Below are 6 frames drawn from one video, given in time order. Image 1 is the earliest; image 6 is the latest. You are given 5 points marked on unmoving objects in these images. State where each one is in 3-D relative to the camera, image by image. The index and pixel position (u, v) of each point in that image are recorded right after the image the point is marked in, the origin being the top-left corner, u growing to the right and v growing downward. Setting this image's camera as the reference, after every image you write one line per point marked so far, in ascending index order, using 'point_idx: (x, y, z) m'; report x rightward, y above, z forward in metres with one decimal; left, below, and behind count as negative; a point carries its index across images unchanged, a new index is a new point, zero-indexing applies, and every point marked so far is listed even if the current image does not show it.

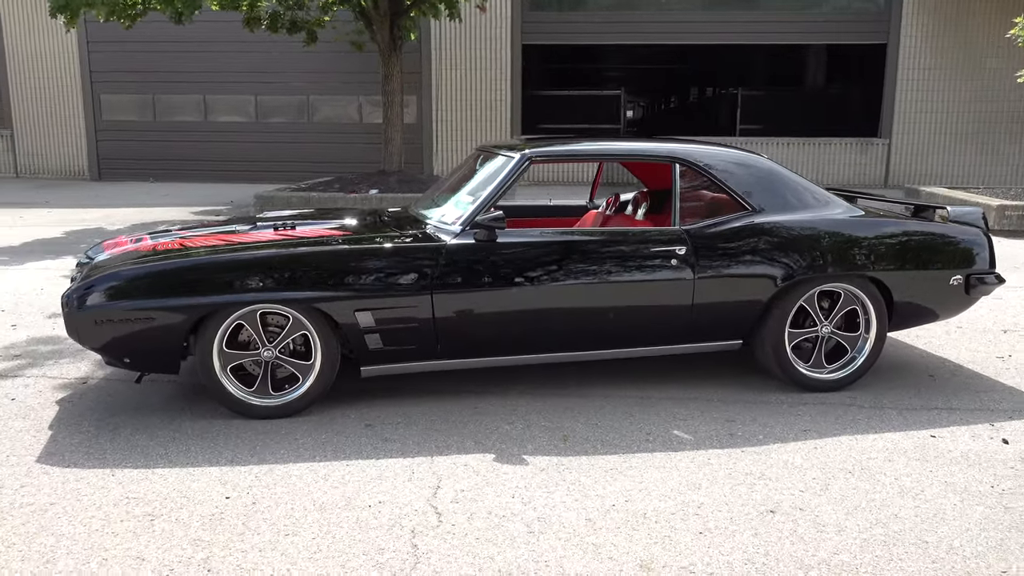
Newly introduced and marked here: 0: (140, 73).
0: (-8.1, +4.8, +18.8) m
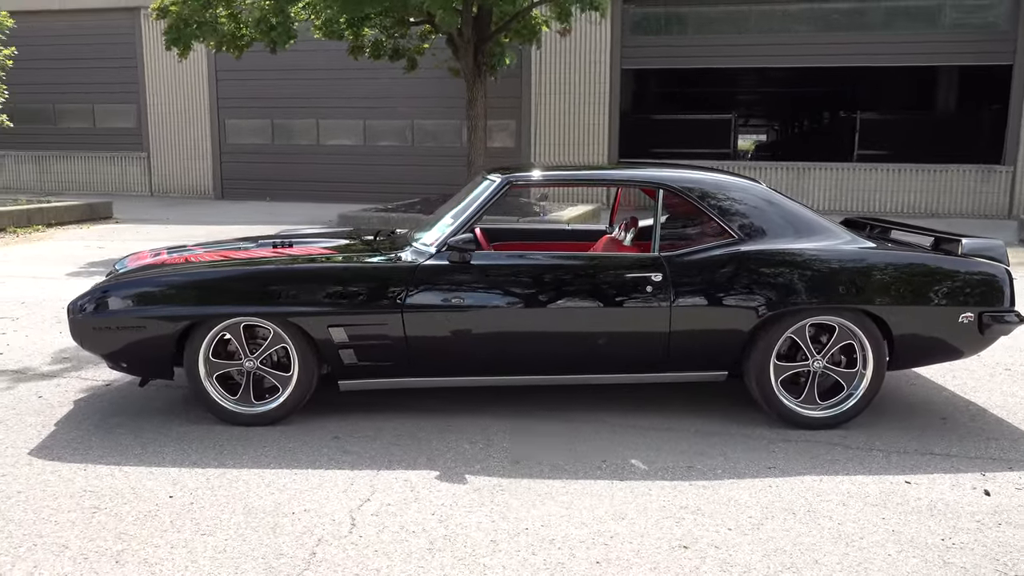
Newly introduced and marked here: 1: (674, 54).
0: (-5.8, +4.5, +20.0) m
1: (+3.4, +4.9, +17.8) m
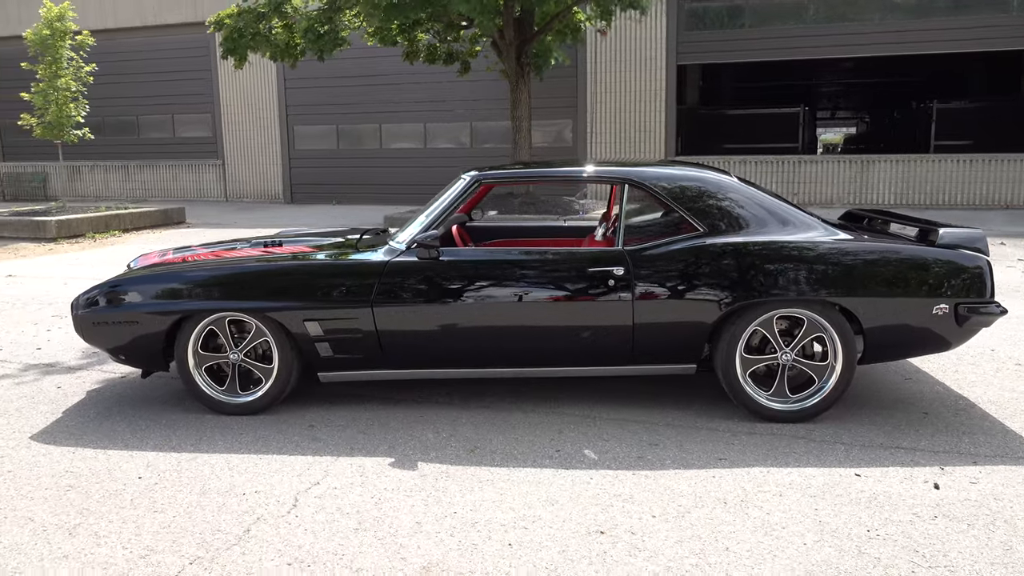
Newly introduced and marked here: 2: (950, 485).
0: (-4.4, +4.5, +20.7) m
1: (+4.5, +5.0, +17.5) m
2: (+1.8, -0.8, +3.5) m
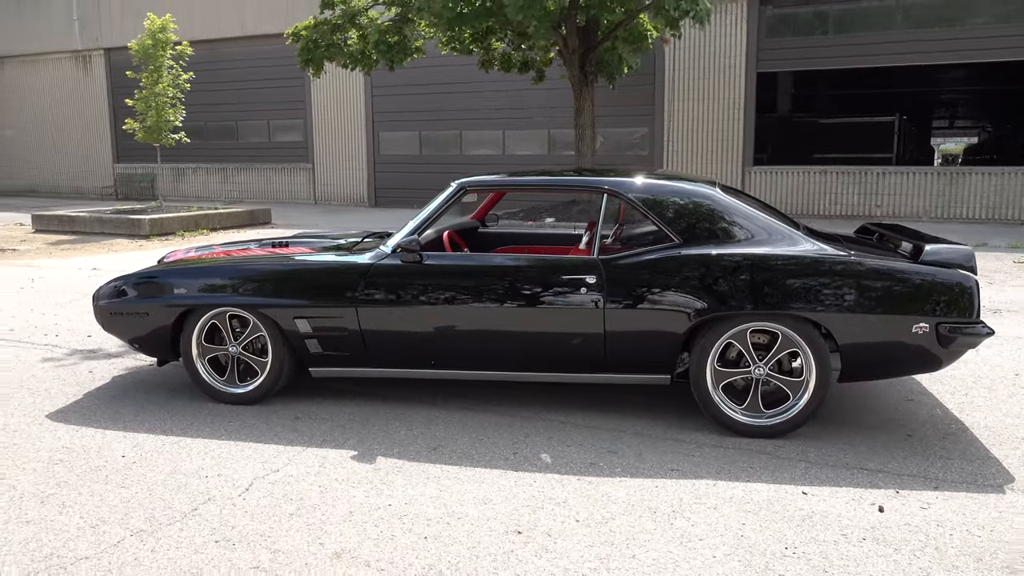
0: (-2.5, +4.4, +21.2) m
1: (+6.1, +4.7, +17.1) m
2: (+1.6, -0.9, +3.5) m
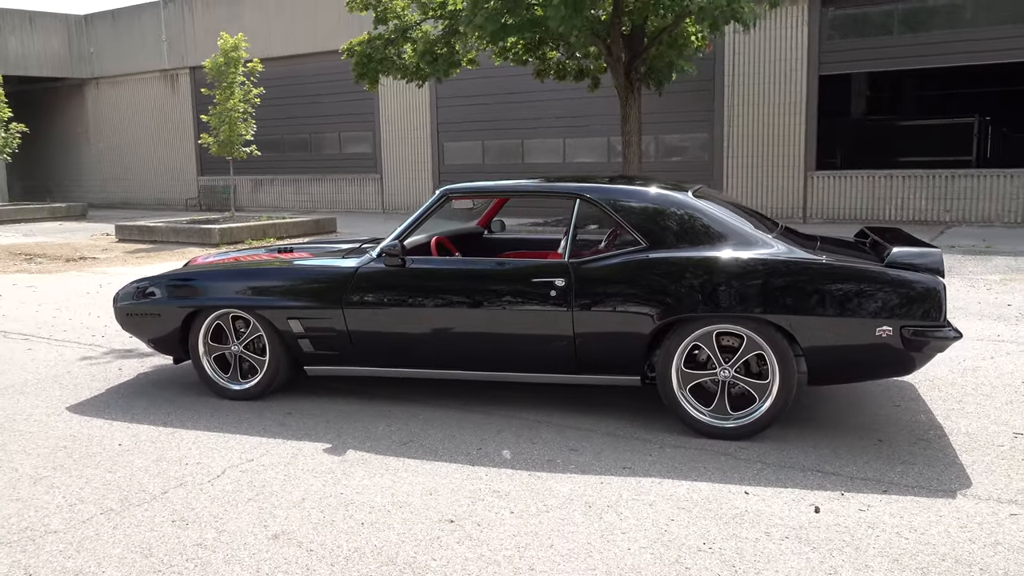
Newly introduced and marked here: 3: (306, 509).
0: (-0.9, +4.2, +21.6) m
1: (+7.2, +4.5, +16.6) m
2: (+1.3, -0.9, +3.5) m
3: (-0.9, -0.9, +3.5) m
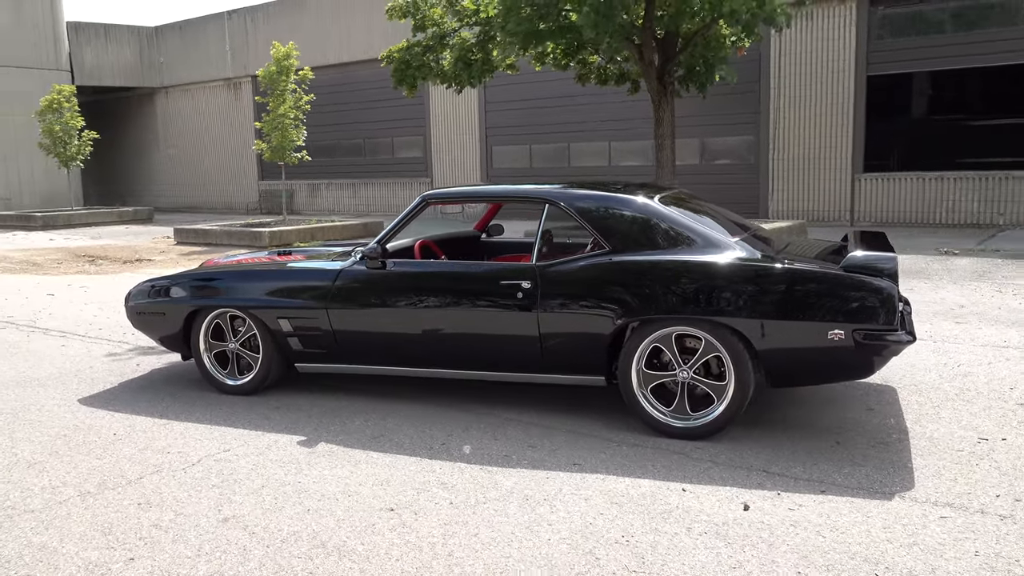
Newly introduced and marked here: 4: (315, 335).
0: (+0.3, +4.2, +21.8) m
1: (+7.9, +4.5, +16.2) m
2: (+1.0, -0.9, +3.5) m
3: (-1.1, -0.9, +3.8) m
4: (-1.2, -0.3, +5.3) m
